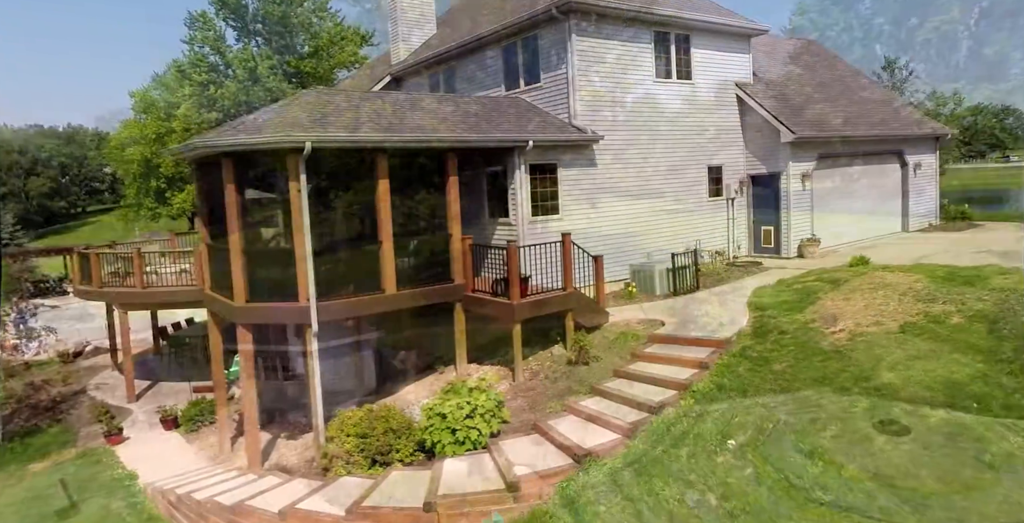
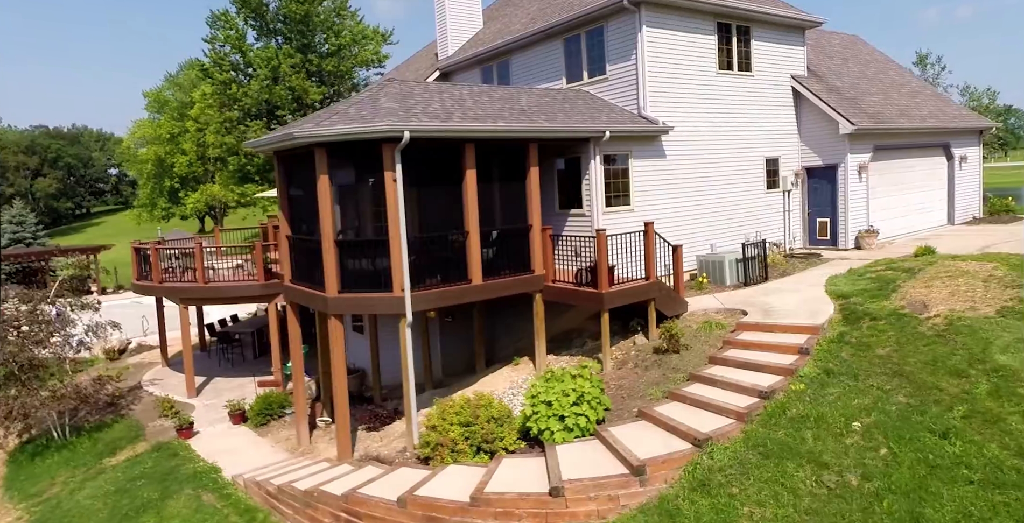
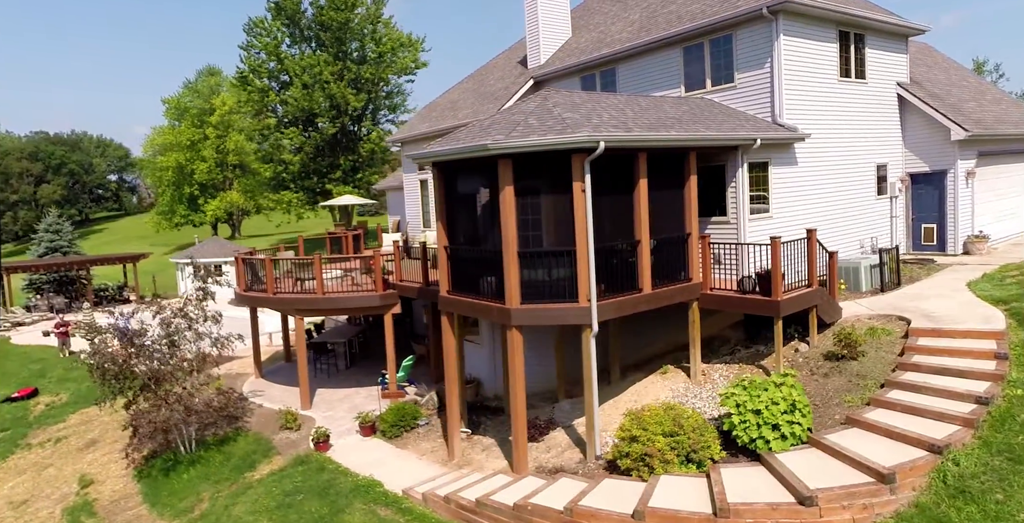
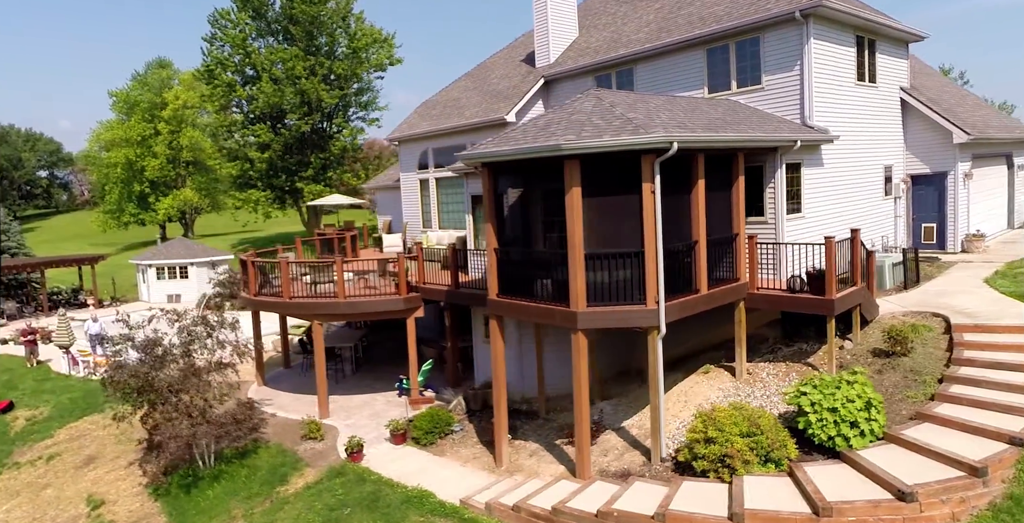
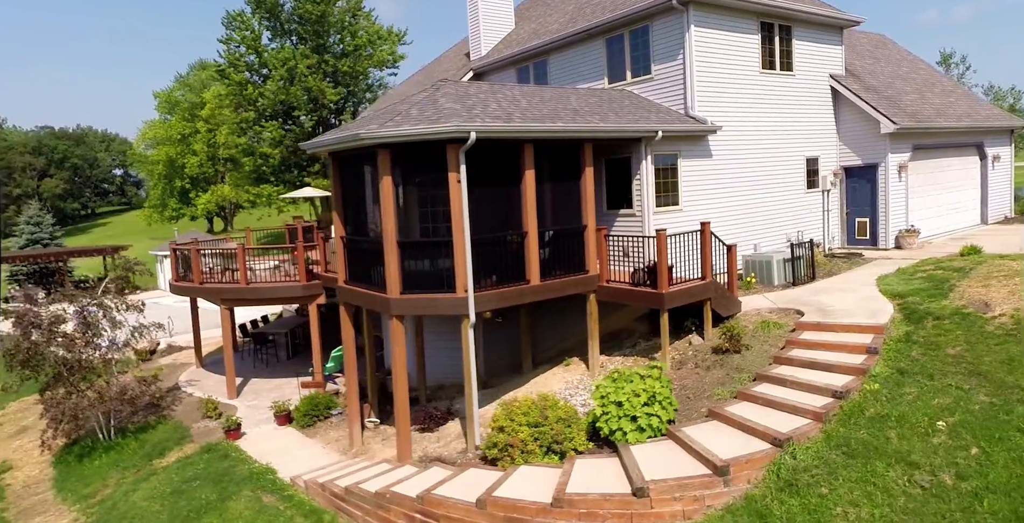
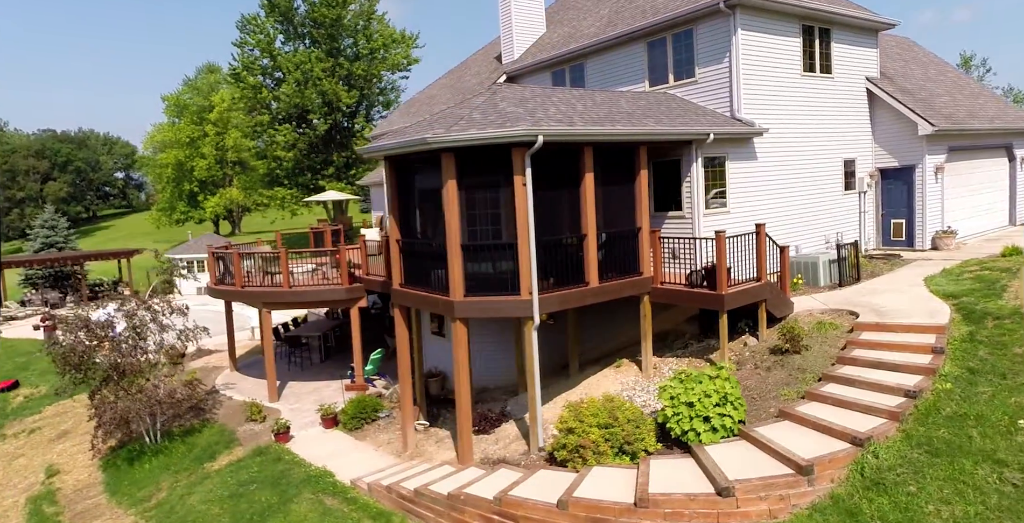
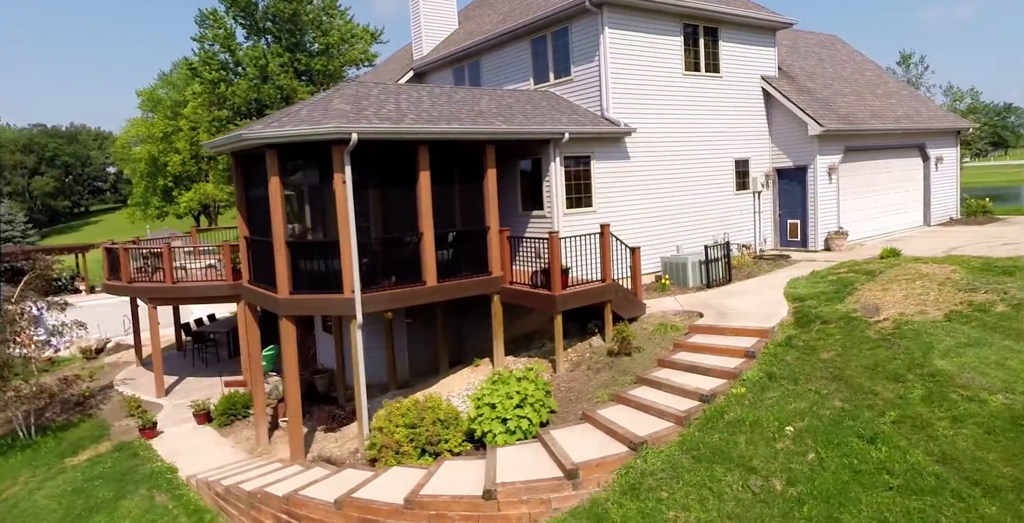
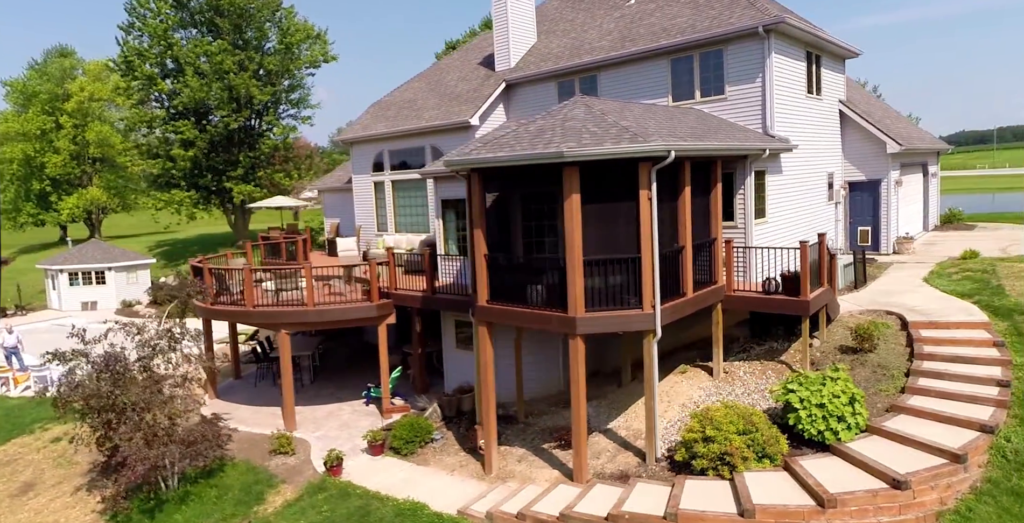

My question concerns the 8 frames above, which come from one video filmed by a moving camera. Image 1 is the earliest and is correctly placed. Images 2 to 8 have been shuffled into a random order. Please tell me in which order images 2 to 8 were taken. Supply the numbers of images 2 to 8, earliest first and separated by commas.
7, 2, 5, 6, 3, 4, 8
